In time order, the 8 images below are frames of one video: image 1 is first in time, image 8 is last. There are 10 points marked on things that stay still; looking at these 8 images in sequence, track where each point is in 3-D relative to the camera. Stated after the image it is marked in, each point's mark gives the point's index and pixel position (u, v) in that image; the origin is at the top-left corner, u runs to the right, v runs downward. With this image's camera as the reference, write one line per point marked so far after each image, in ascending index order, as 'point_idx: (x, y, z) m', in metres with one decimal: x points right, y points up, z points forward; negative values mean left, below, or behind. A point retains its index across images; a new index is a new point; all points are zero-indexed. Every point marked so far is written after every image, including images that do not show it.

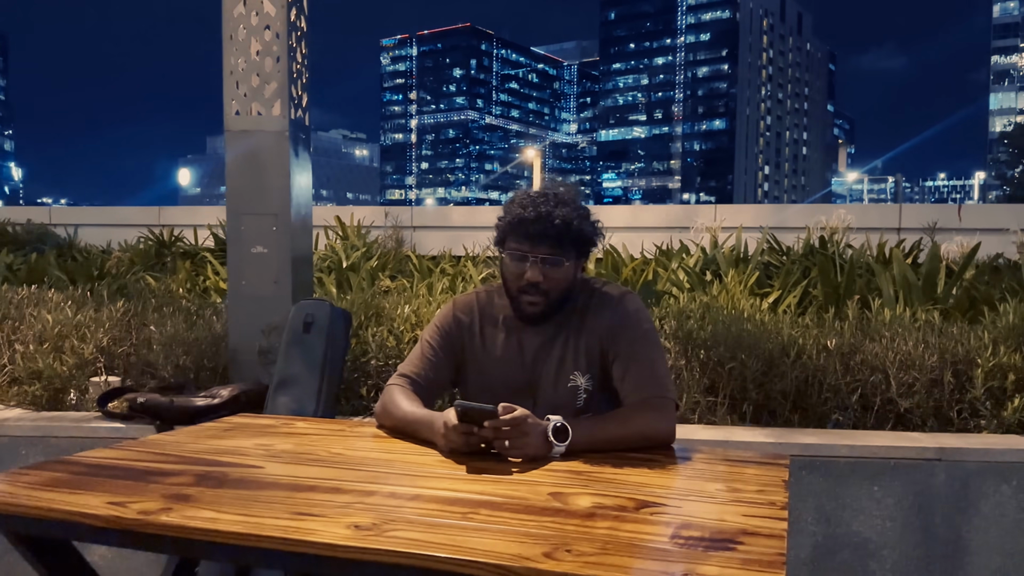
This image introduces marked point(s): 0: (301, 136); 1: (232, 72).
0: (-0.9, +0.7, +3.7) m
1: (-1.2, +0.9, +3.6) m
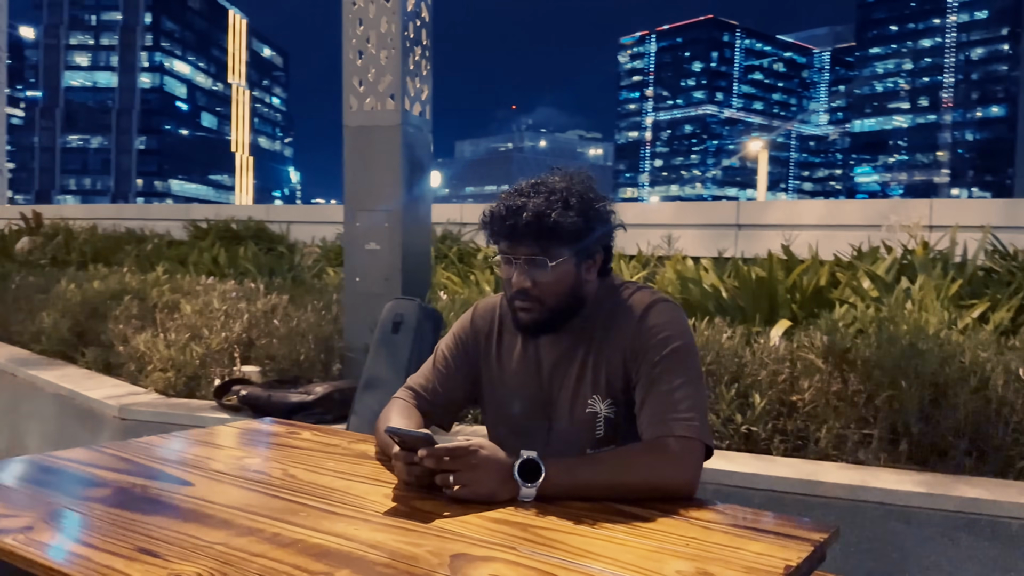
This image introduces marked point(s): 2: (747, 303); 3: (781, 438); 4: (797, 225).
0: (-0.4, +0.7, +3.6) m
1: (-0.7, +0.9, +3.6) m
2: (+1.2, -0.1, +4.2) m
3: (+0.9, -0.5, +3.0) m
4: (+2.0, +0.4, +6.0) m
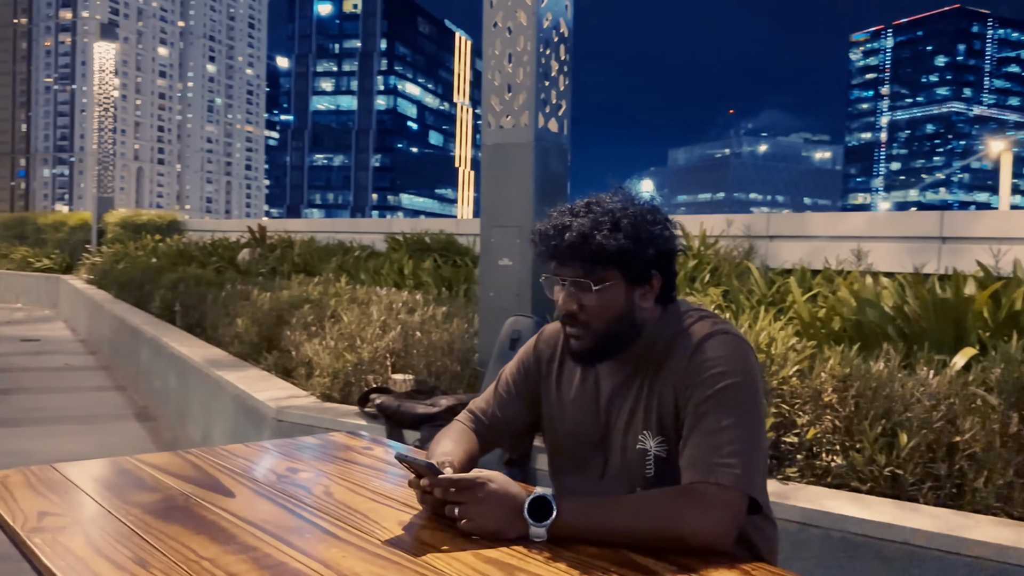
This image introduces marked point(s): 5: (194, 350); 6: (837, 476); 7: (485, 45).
0: (+0.2, +0.6, +3.6) m
1: (-0.1, +0.9, +3.7) m
2: (+1.8, -0.2, +3.8) m
3: (+1.3, -0.6, +2.7) m
4: (+3.1, +0.3, +5.3) m
5: (-2.0, -0.4, +5.5) m
6: (+1.1, -0.6, +2.8) m
7: (-0.1, +1.0, +3.7) m
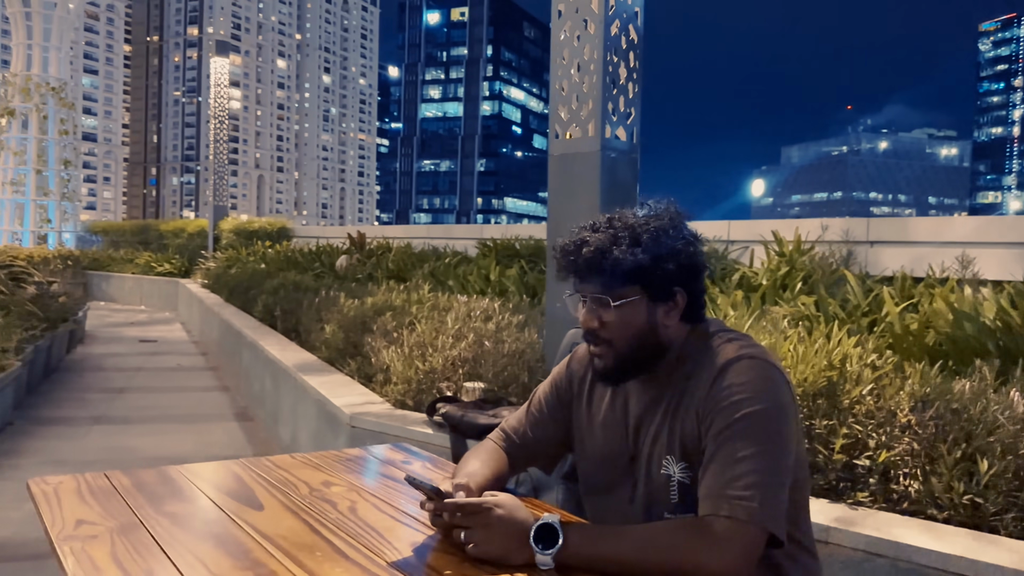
0: (+0.5, +0.6, +3.5) m
1: (+0.2, +0.8, +3.6) m
2: (+2.1, -0.2, +3.5) m
3: (+1.5, -0.7, +2.5) m
4: (+3.6, +0.3, +4.9) m
5: (-1.5, -0.4, +5.7) m
6: (+1.2, -0.7, +2.6) m
7: (+0.2, +1.0, +3.7) m
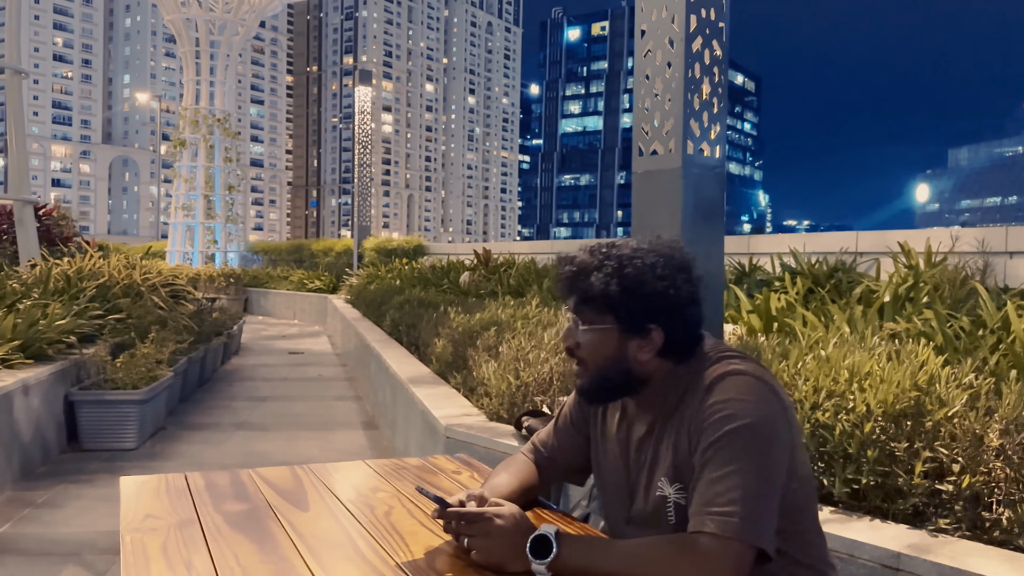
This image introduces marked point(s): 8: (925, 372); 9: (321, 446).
0: (+0.8, +0.5, +3.5) m
1: (+0.6, +0.7, +3.7) m
2: (+2.4, -0.3, +3.2) m
3: (+1.6, -0.7, +2.3) m
4: (+4.1, +0.2, +4.3) m
5: (-0.8, -0.6, +6.0) m
6: (+1.4, -0.7, +2.5) m
7: (+0.5, +0.9, +3.7) m
8: (+1.4, -0.3, +2.9) m
9: (-1.4, -1.1, +6.1) m
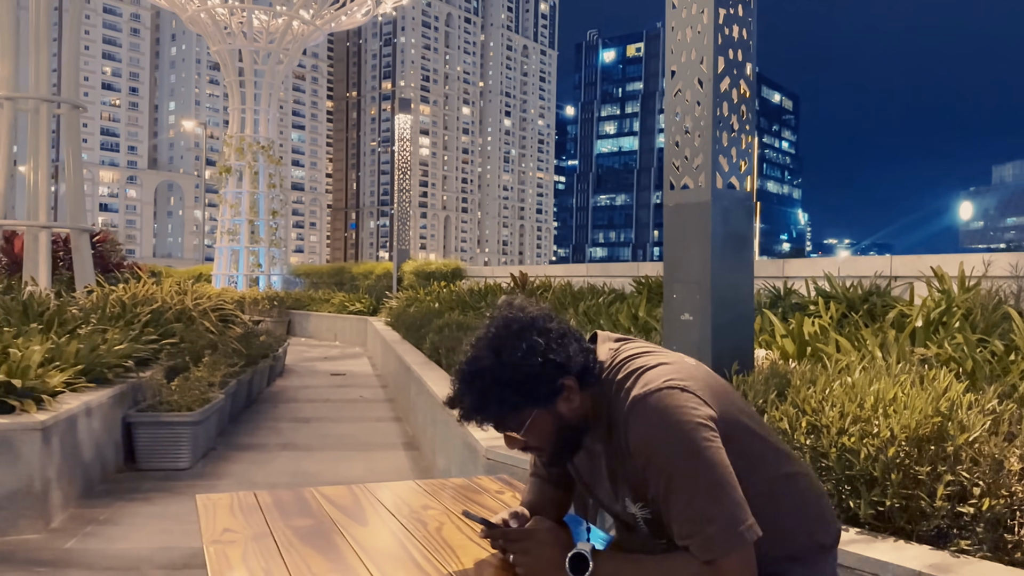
0: (+1.0, +0.4, +3.7) m
1: (+0.7, +0.6, +3.9) m
2: (+2.6, -0.4, +3.3) m
3: (+1.7, -0.8, +2.4) m
4: (+4.3, +0.1, +4.3) m
5: (-0.5, -0.7, +6.2) m
6: (+1.5, -0.8, +2.6) m
7: (+0.7, +0.8, +3.9) m
8: (+1.6, -0.4, +3.1) m
9: (-1.1, -1.3, +6.3) m
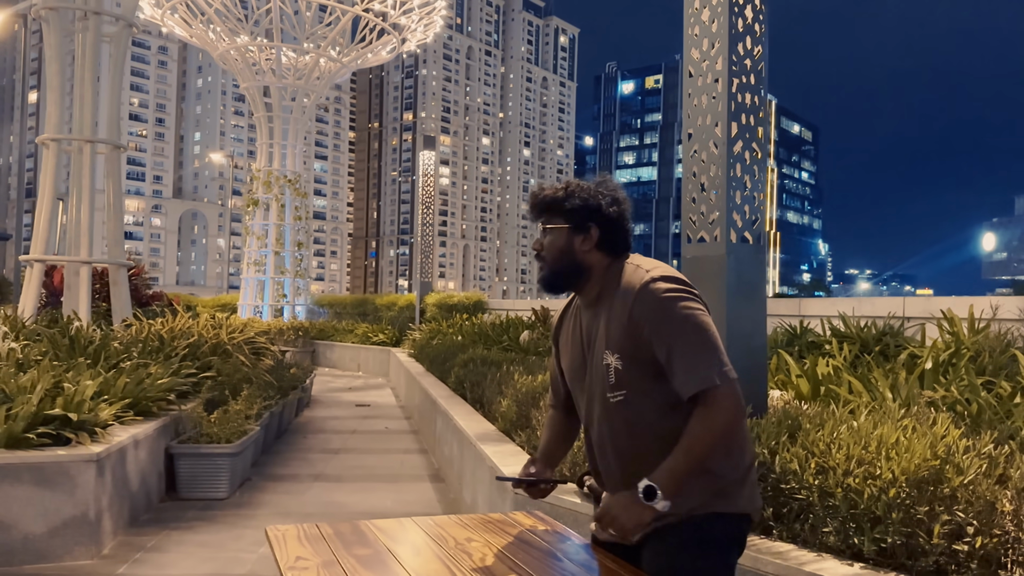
0: (+1.1, +0.1, +4.0) m
1: (+0.9, +0.4, +4.1) m
2: (+2.7, -0.6, +3.5) m
3: (+1.8, -1.0, +2.6) m
4: (+4.4, -0.2, +4.5) m
5: (-0.3, -1.0, +6.4) m
6: (+1.6, -1.0, +2.8) m
7: (+0.9, +0.6, +4.2) m
8: (+1.7, -0.6, +3.3) m
9: (-0.9, -1.6, +6.6) m
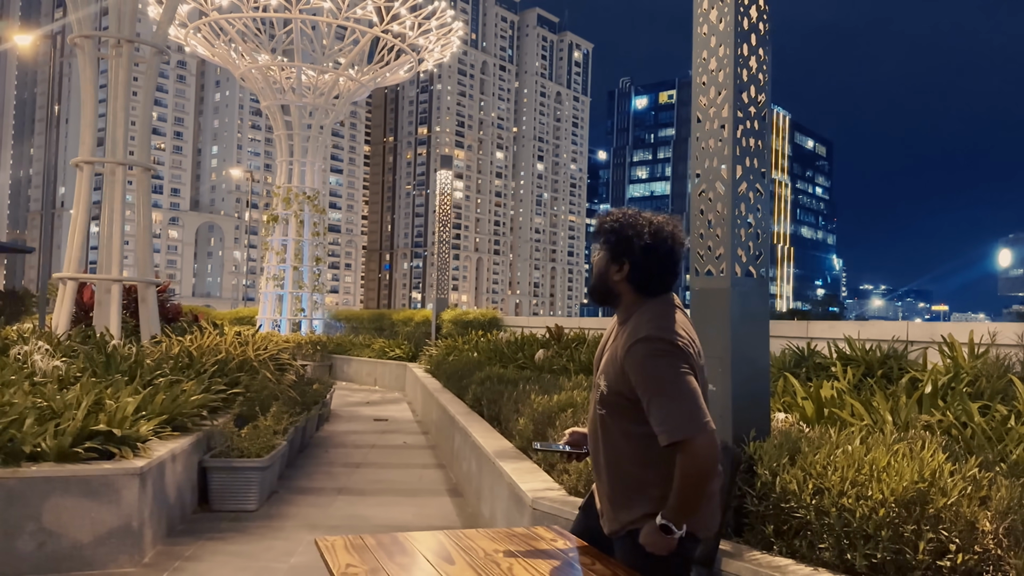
0: (+1.2, 0.0, +4.3) m
1: (+1.0, +0.2, +4.4) m
2: (+2.8, -0.7, +3.7) m
3: (+1.9, -1.1, +2.9) m
4: (+4.5, -0.4, +4.8) m
5: (-0.2, -1.2, +6.7) m
6: (+1.7, -1.1, +3.1) m
7: (+1.0, +0.4, +4.5) m
8: (+1.8, -0.7, +3.6) m
9: (-0.8, -1.8, +6.9) m
